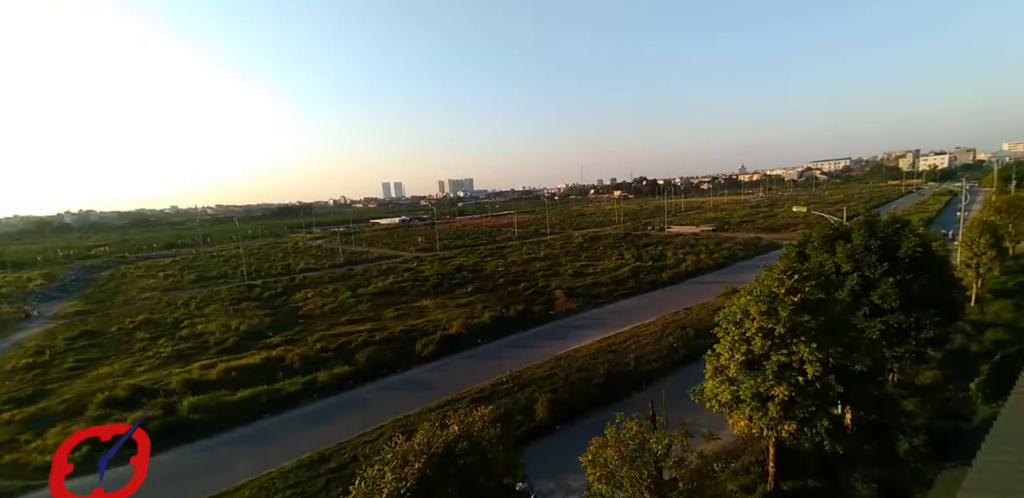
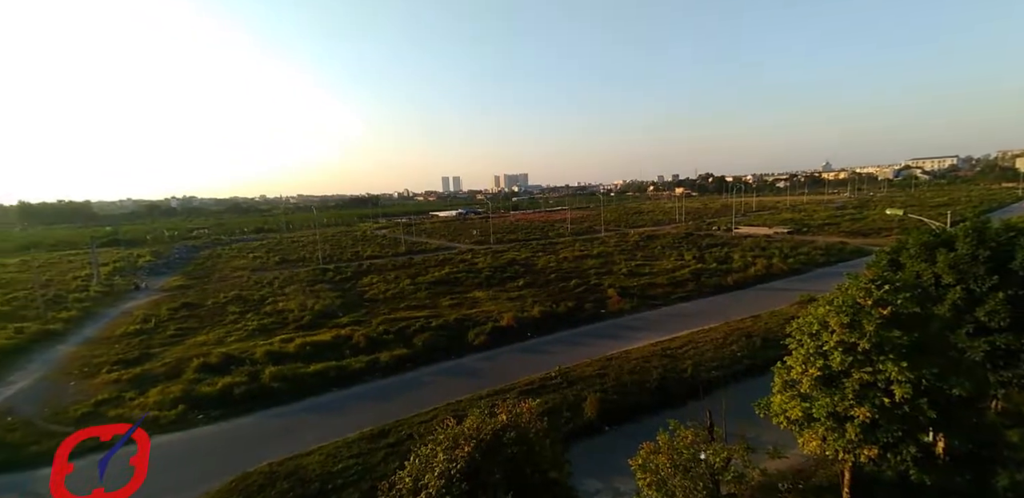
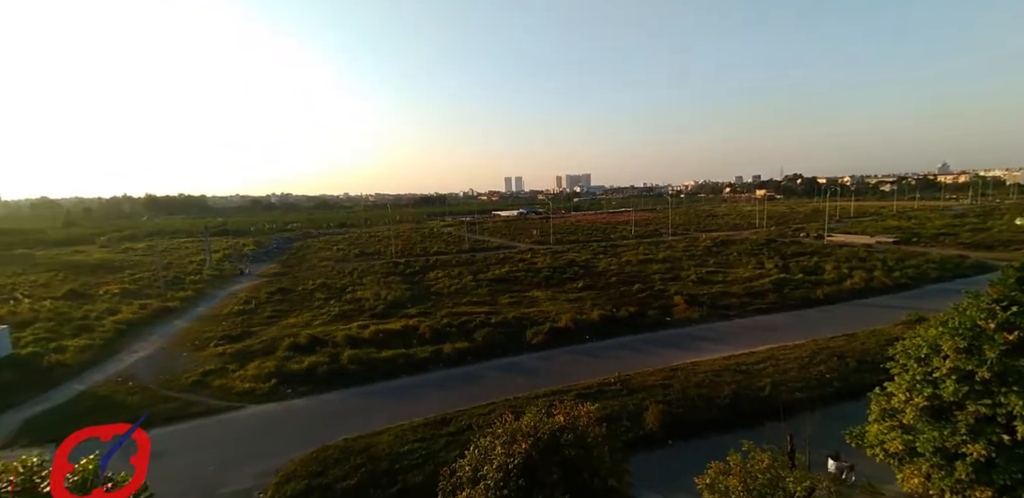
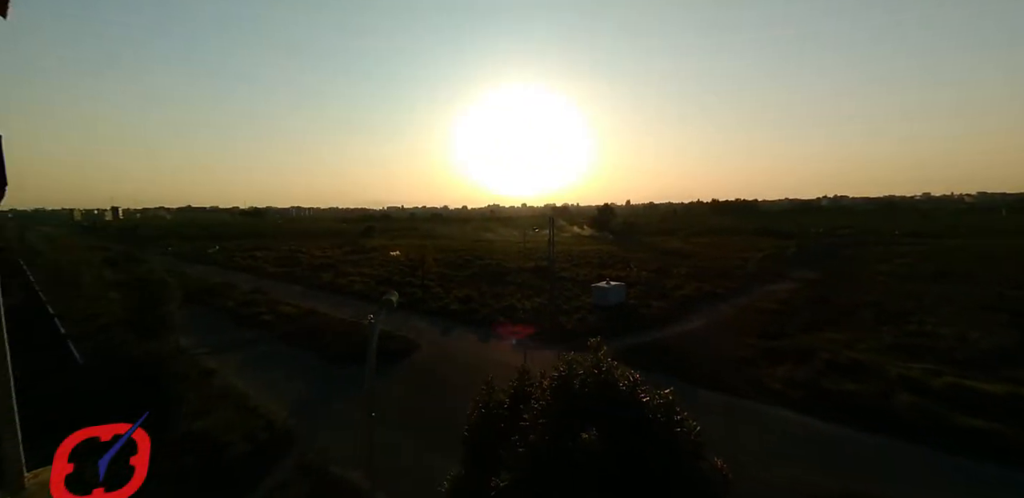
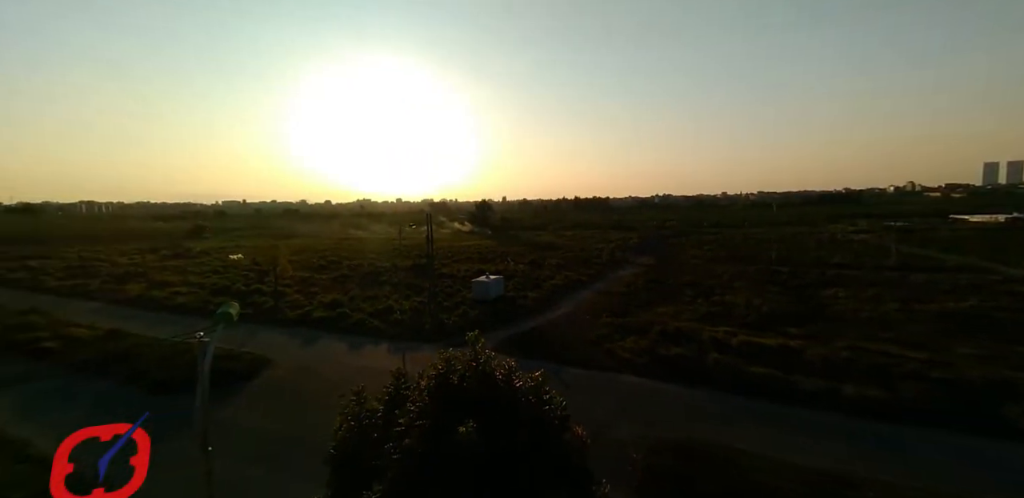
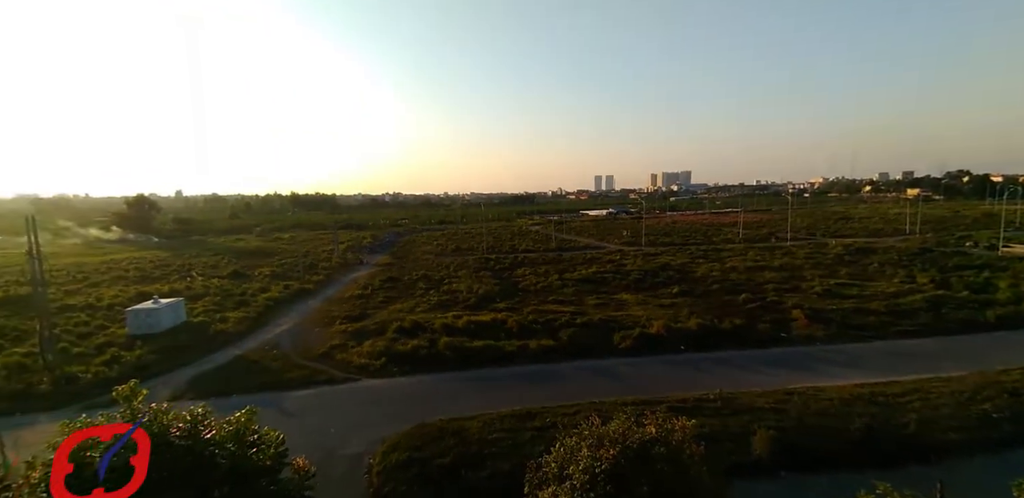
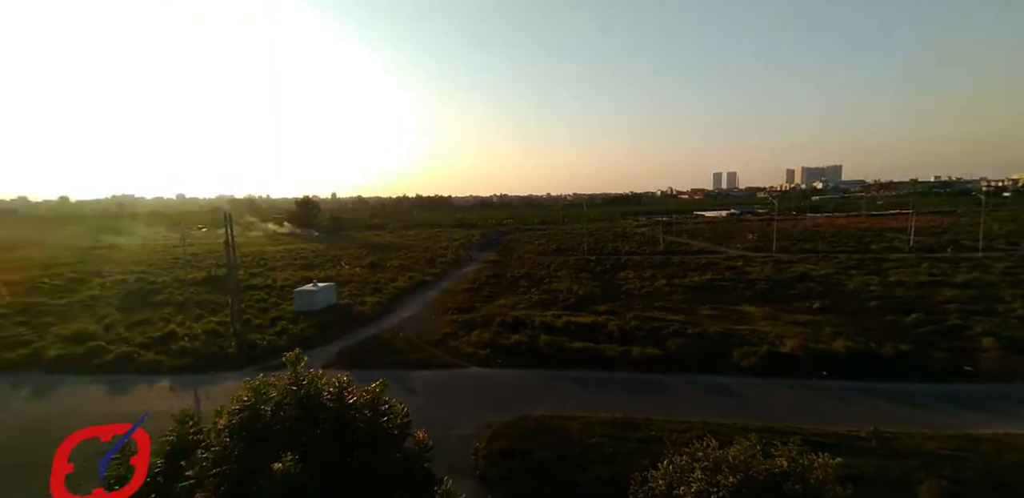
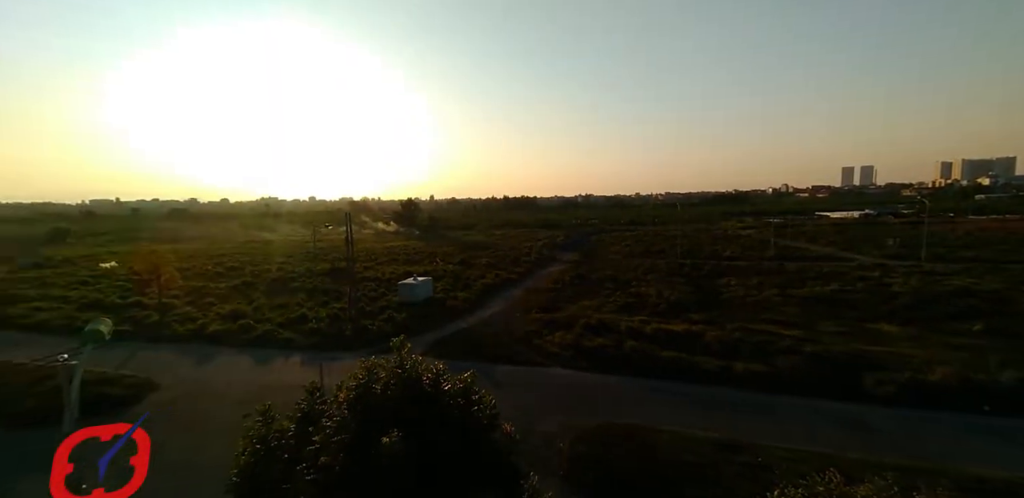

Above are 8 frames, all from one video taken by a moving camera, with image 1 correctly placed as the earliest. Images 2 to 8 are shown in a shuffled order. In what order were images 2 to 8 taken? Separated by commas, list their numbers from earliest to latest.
2, 3, 6, 7, 8, 5, 4
